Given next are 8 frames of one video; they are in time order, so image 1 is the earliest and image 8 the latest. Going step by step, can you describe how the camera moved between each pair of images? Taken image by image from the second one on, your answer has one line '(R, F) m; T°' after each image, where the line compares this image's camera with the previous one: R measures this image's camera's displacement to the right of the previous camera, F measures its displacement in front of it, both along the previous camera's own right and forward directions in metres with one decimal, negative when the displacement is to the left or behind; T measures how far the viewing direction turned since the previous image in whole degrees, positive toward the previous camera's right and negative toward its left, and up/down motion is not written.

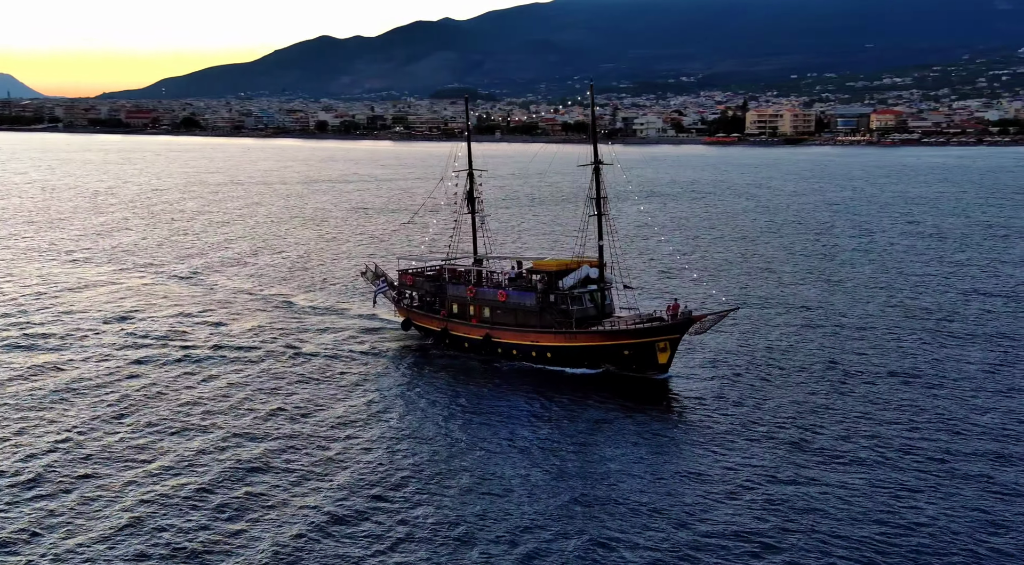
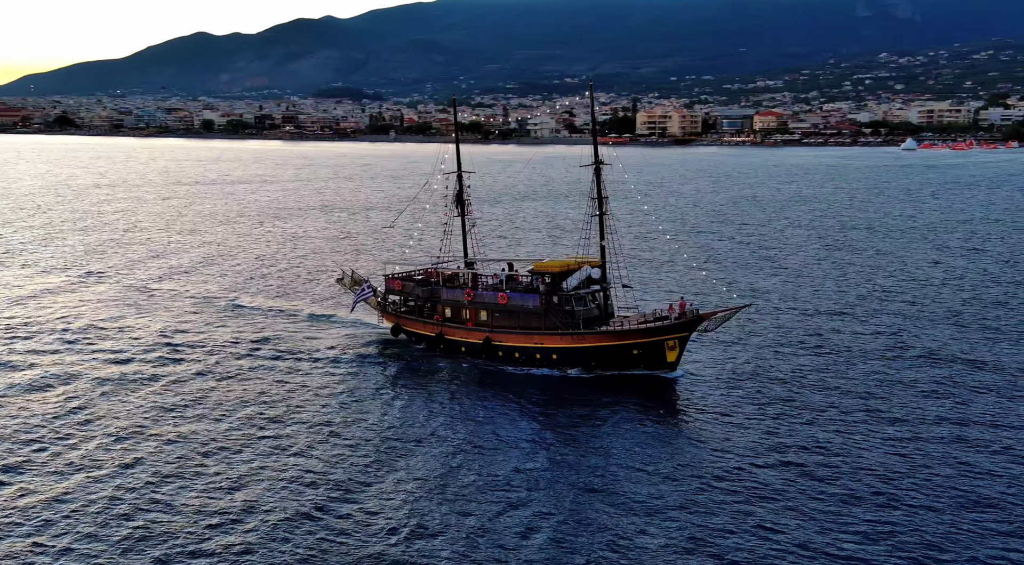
(-4.3, -1.2) m; +8°
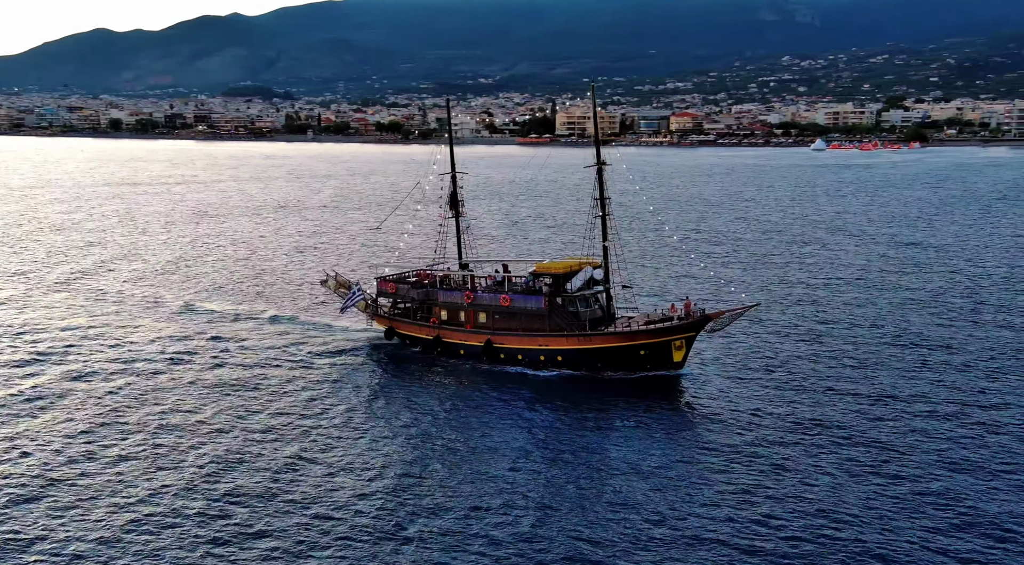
(-3.5, -0.7) m; +6°
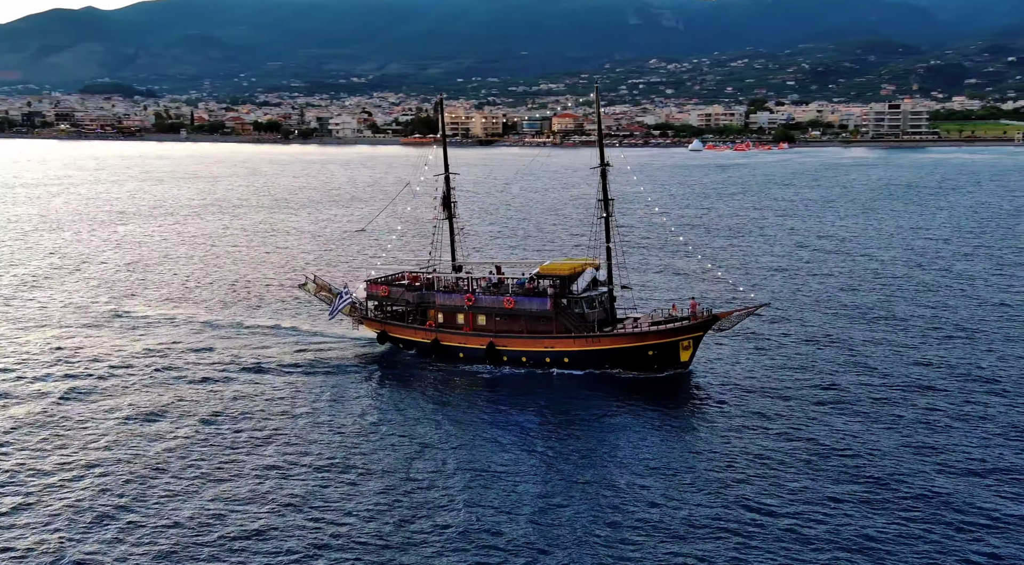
(-5.3, -0.4) m; +9°
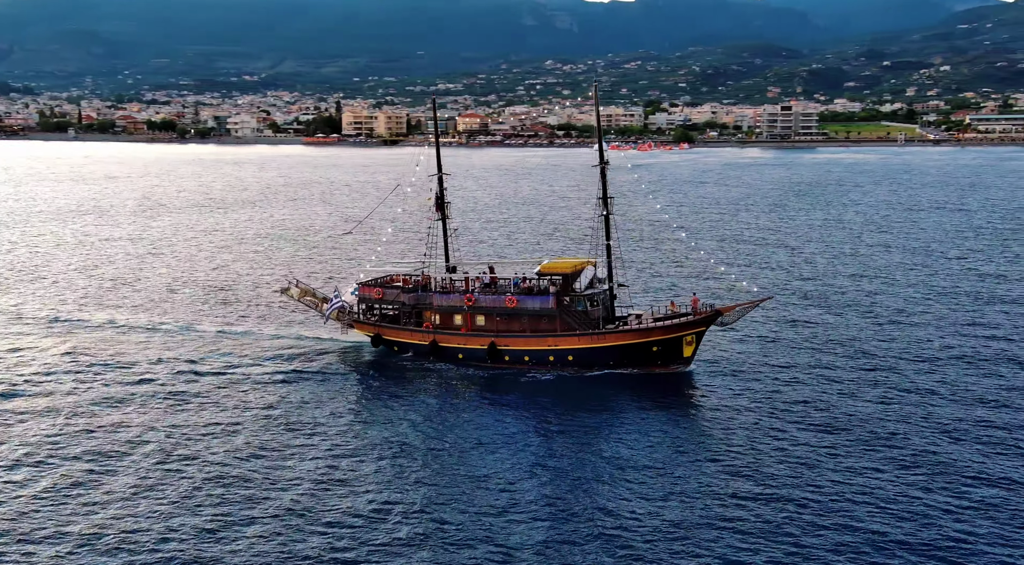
(-4.4, 0.0) m; +7°
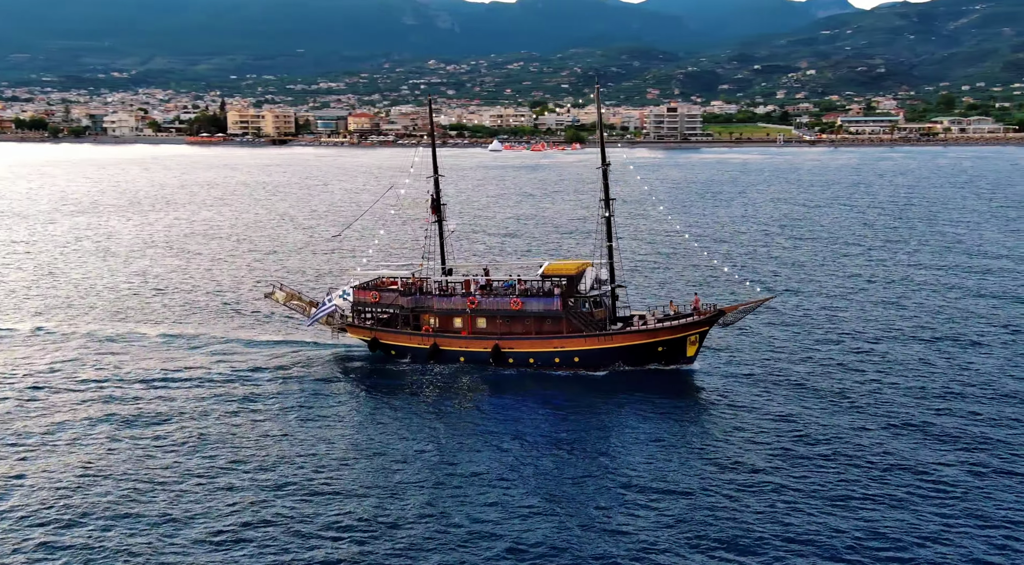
(-5.0, +0.6) m; +8°
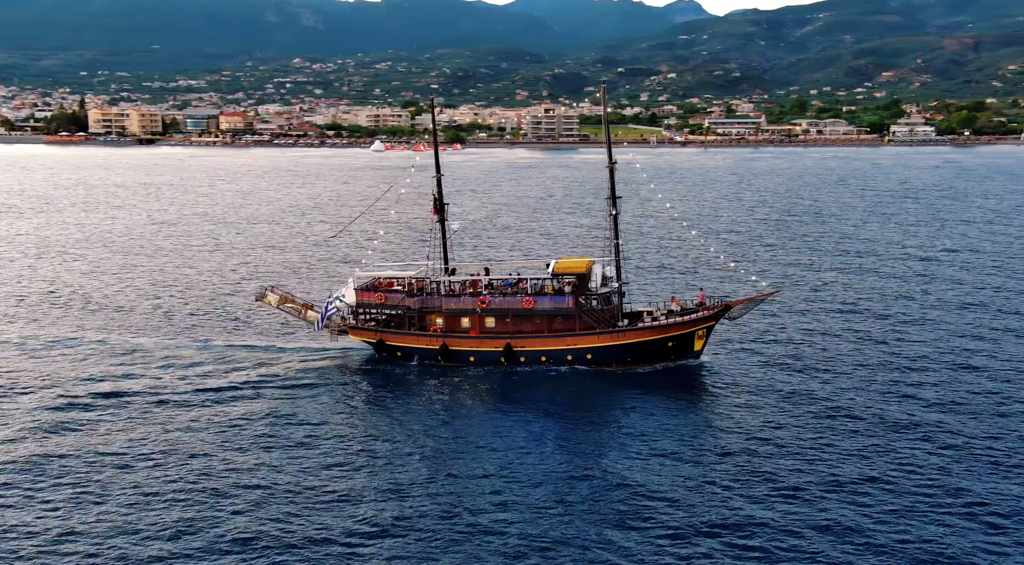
(-5.8, +1.2) m; +9°
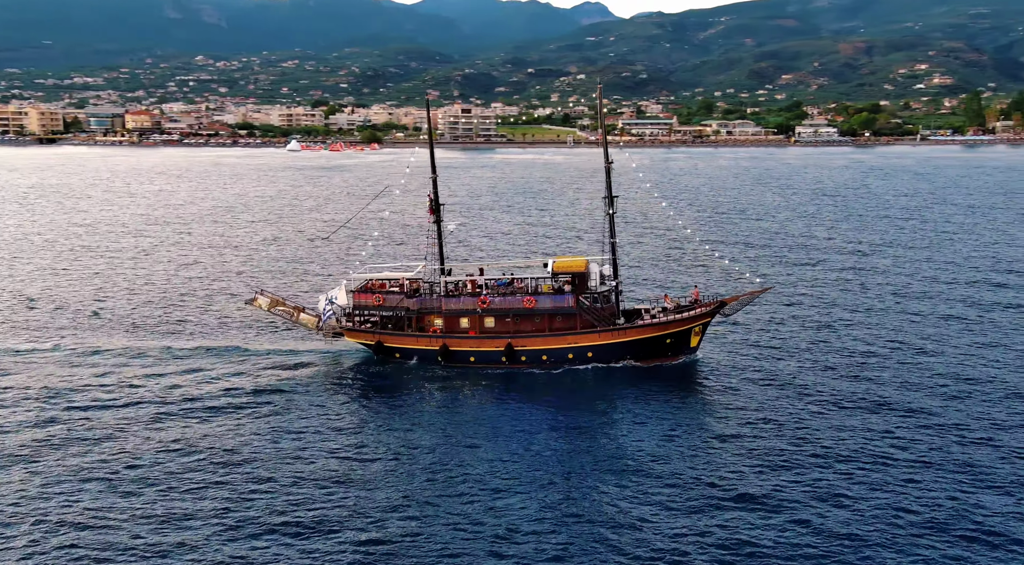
(-3.5, +0.9) m; +6°
